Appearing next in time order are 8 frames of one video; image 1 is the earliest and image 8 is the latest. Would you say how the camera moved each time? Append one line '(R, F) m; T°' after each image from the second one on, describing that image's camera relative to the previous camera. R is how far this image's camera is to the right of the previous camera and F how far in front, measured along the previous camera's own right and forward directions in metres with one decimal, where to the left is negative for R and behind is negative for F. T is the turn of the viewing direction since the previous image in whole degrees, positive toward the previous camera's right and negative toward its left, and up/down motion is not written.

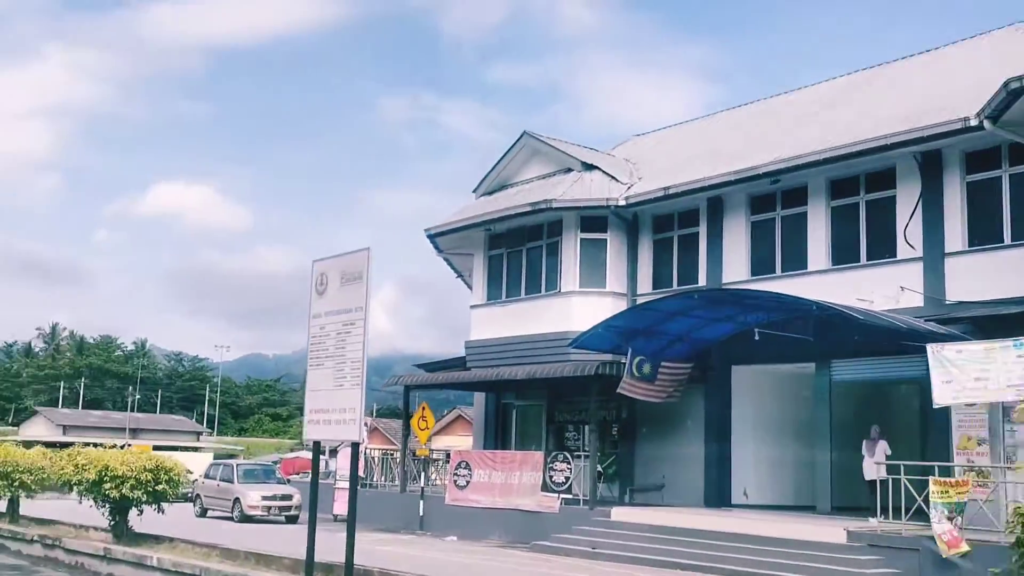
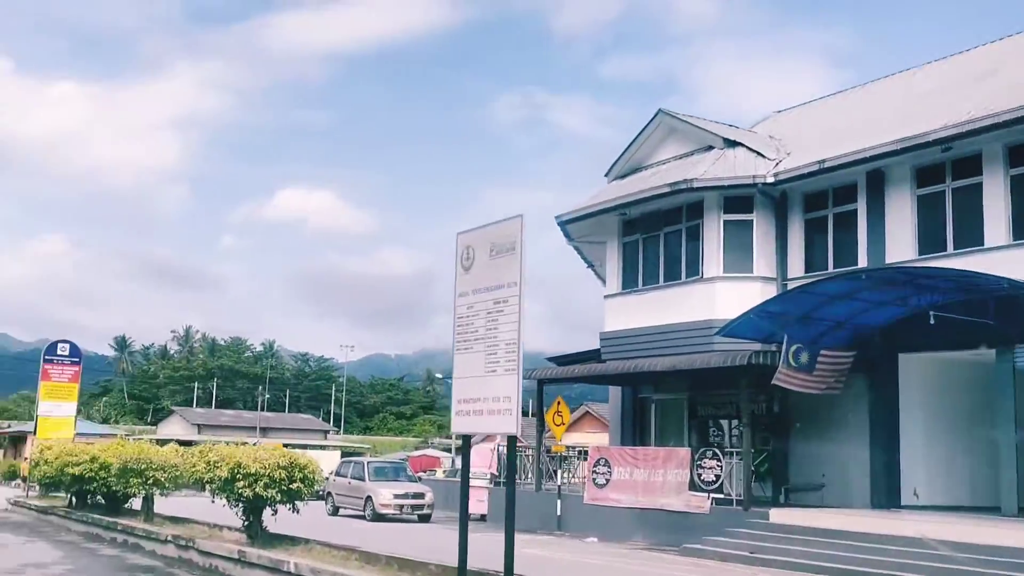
(-0.4, +1.0) m; -6°
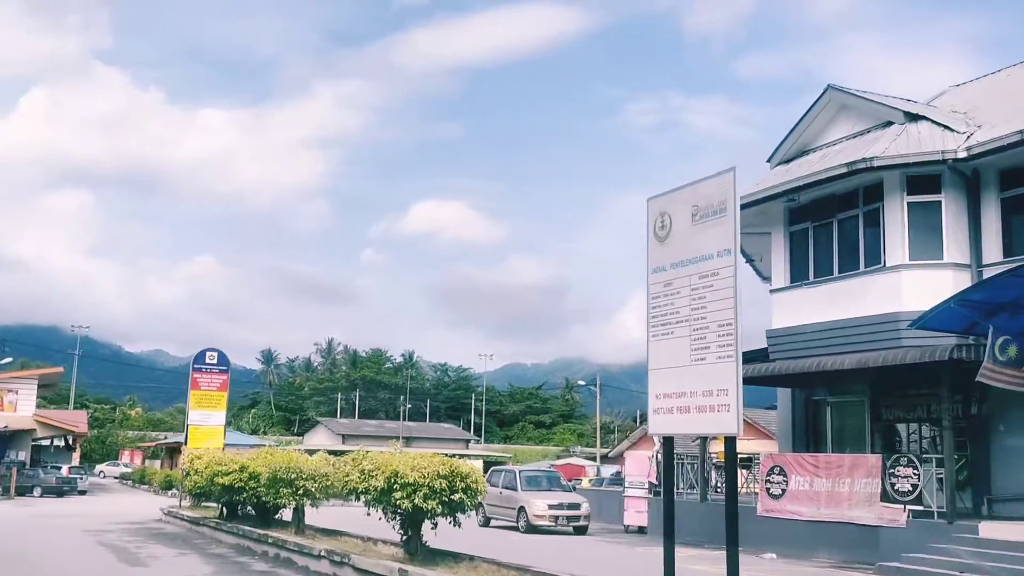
(-0.4, +1.2) m; -7°
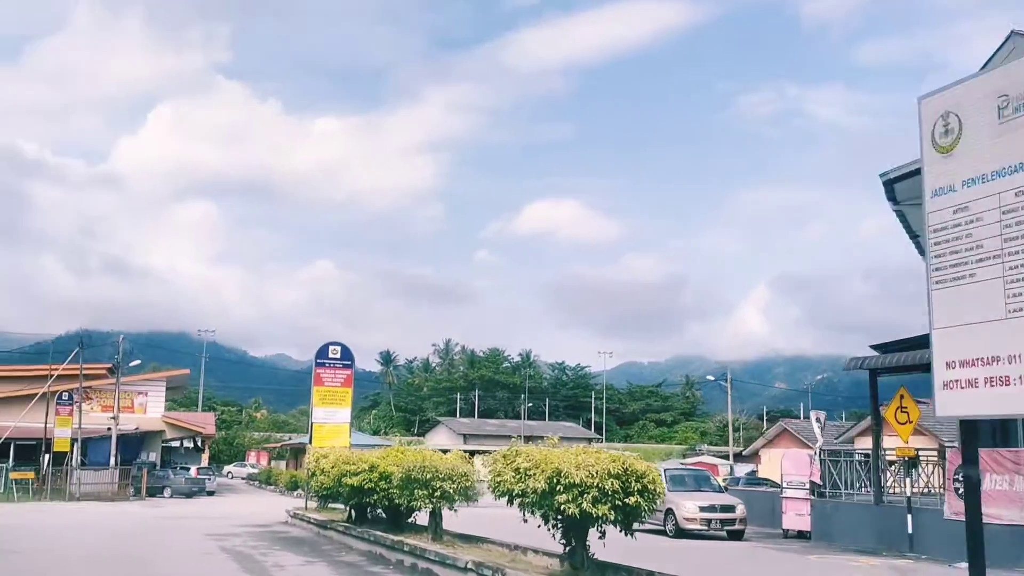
(-0.5, +1.6) m; -6°
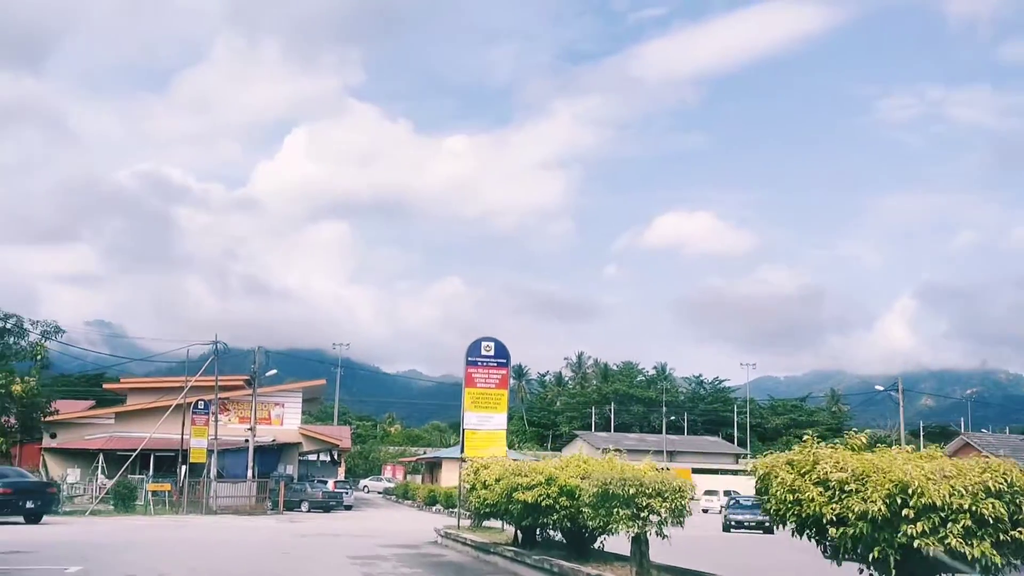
(-0.8, +2.7) m; -7°
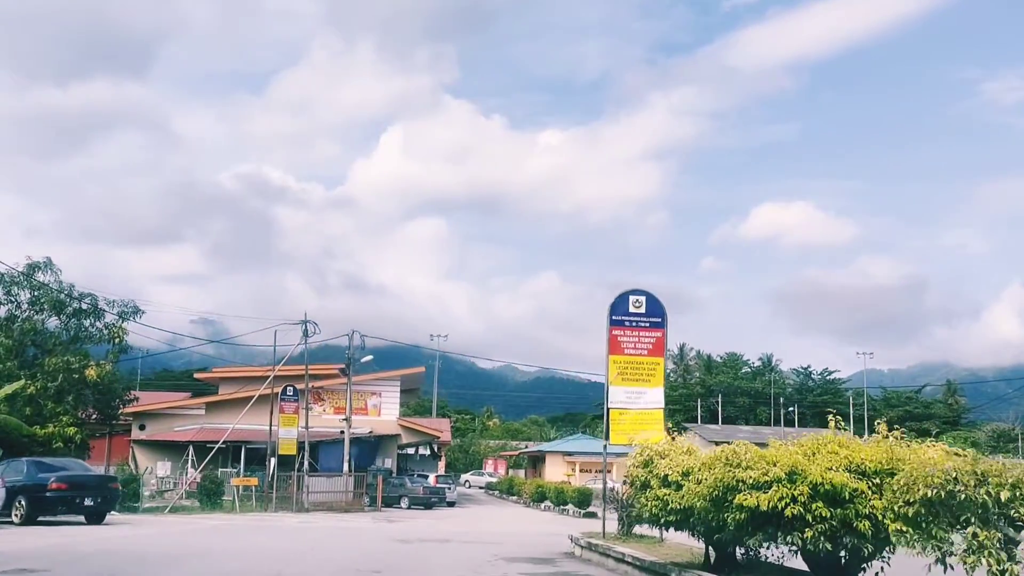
(-0.8, +4.0) m; -5°
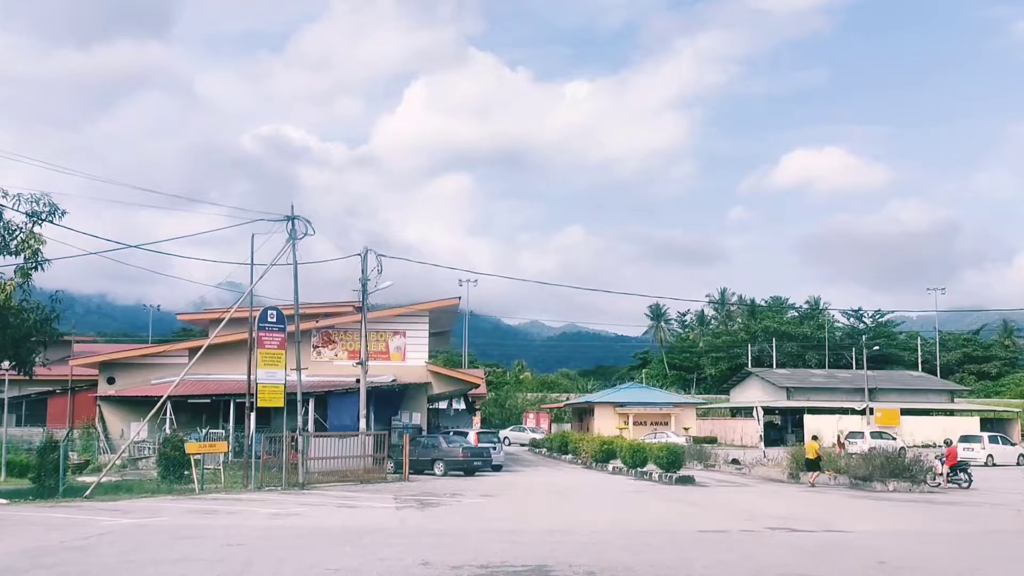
(-1.1, +9.7) m; -1°
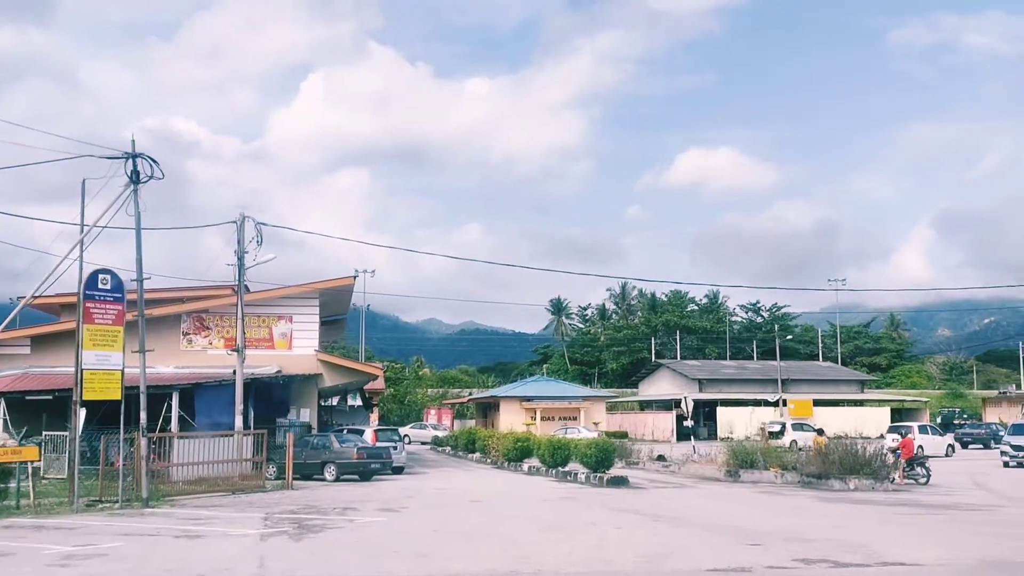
(-0.2, +4.4) m; +5°
